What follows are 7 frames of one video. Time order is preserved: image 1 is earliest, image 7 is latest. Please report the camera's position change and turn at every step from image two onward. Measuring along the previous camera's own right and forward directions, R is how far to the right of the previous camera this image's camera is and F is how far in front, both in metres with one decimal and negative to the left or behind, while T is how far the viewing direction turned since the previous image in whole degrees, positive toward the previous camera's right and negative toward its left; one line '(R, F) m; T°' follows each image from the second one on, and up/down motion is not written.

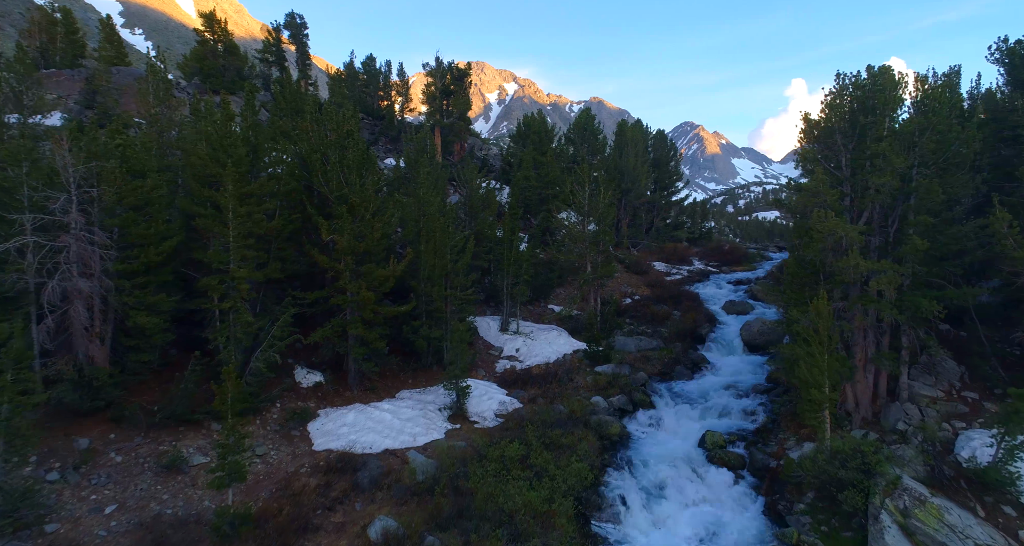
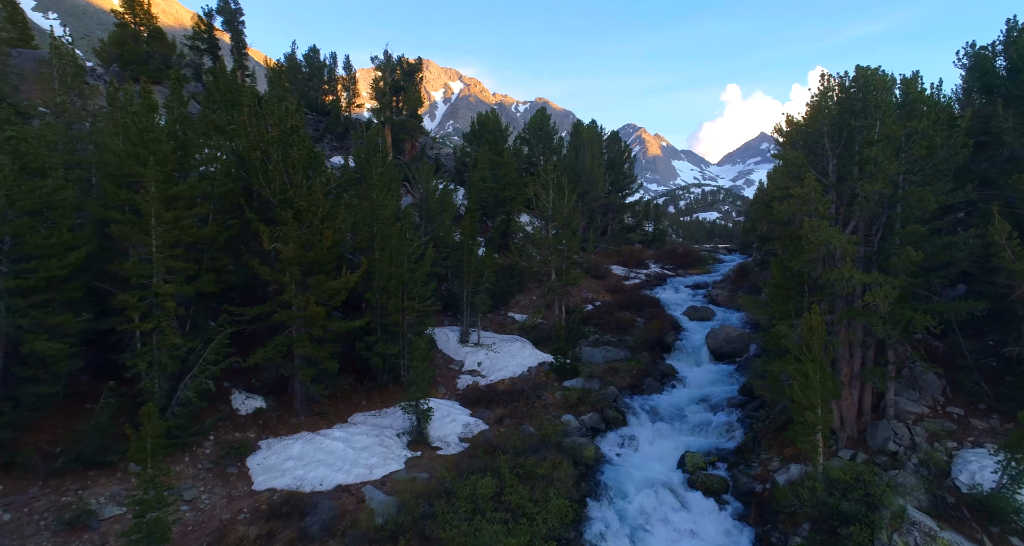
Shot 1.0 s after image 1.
(-0.5, +1.4) m; +6°
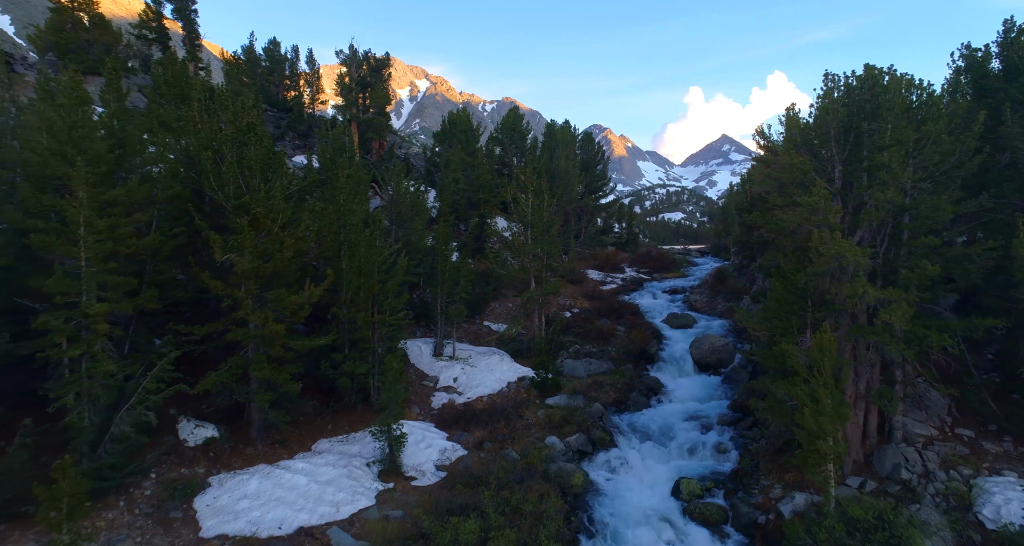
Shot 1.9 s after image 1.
(-0.4, +1.3) m; +3°
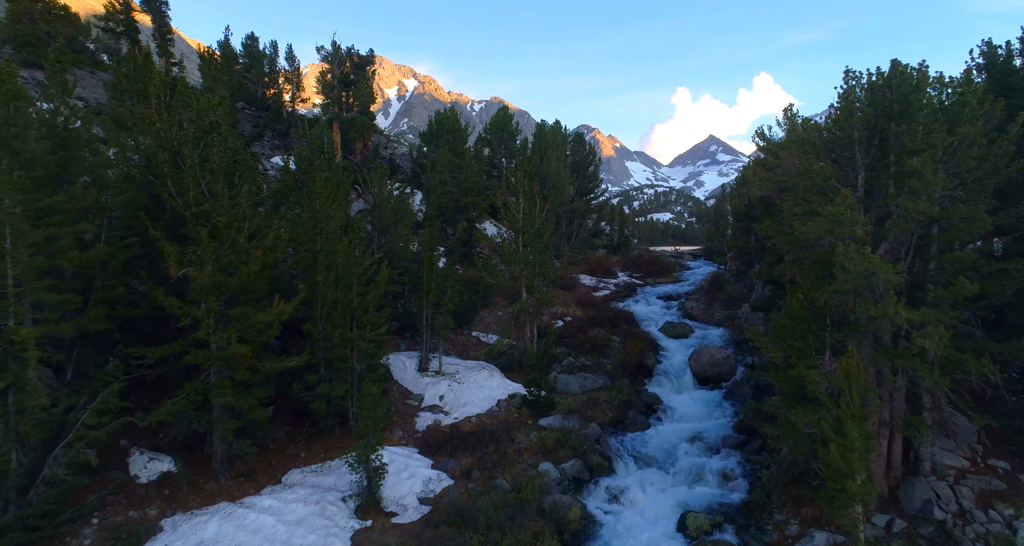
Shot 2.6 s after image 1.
(0.0, +1.3) m; +1°
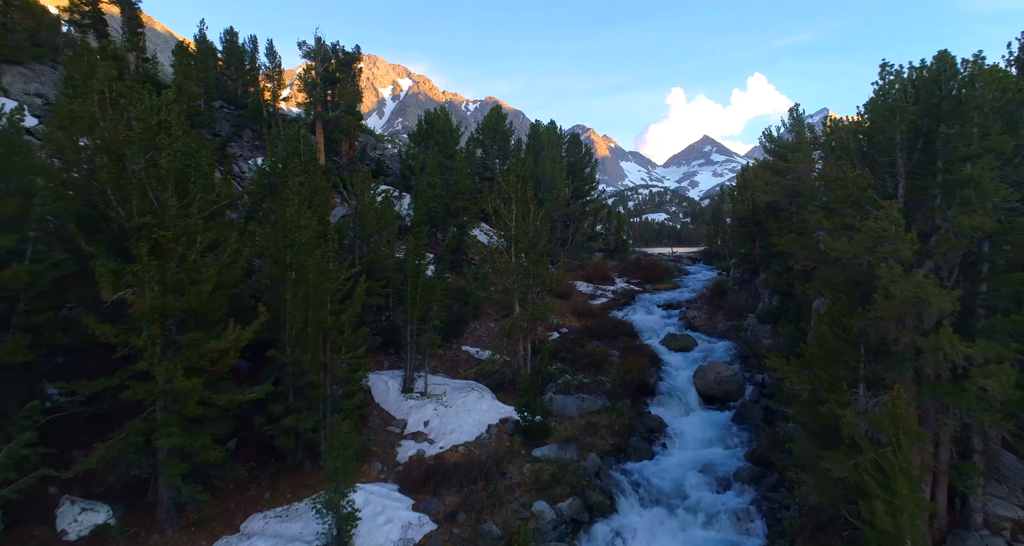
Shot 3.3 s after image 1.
(+0.1, +1.6) m; +1°
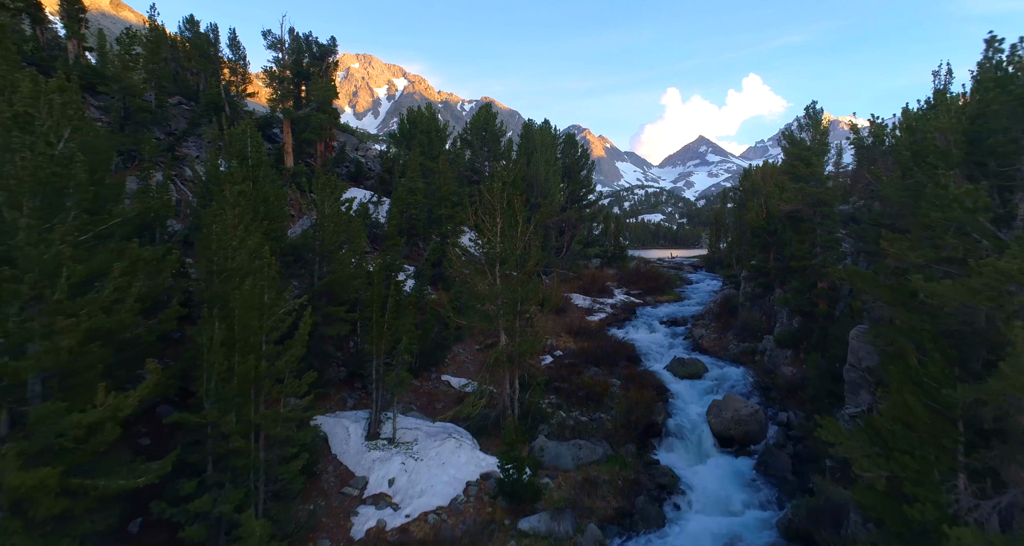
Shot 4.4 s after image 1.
(+0.4, +3.0) m; 0°
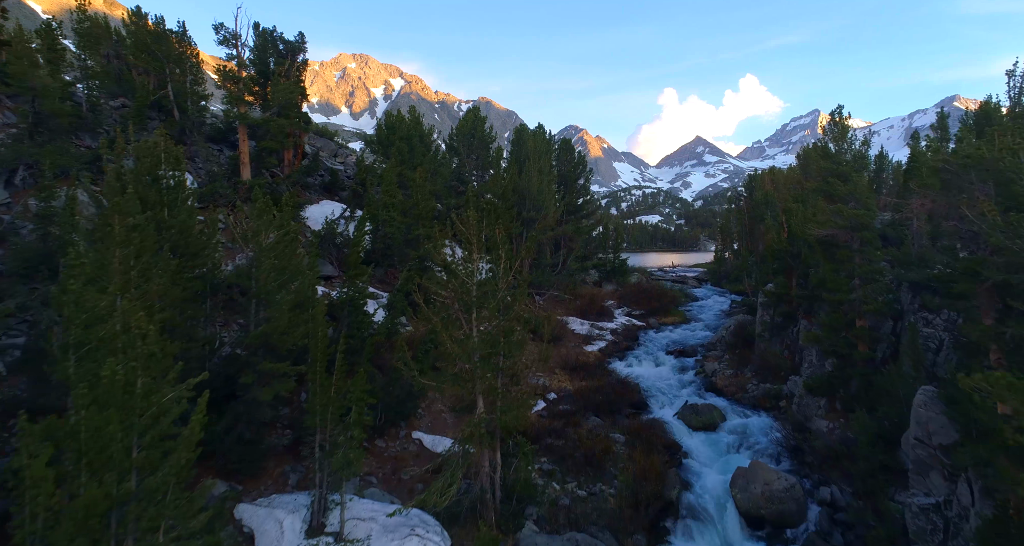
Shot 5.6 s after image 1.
(+0.5, +3.4) m; 0°
